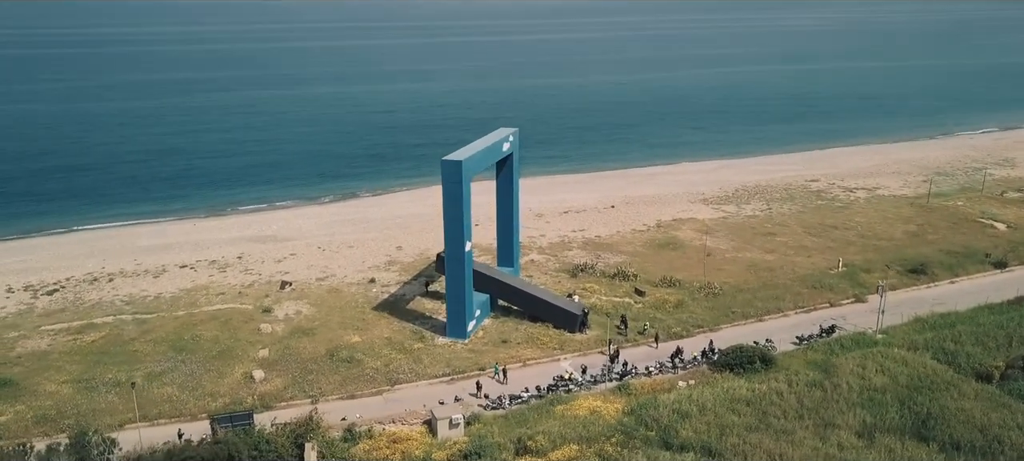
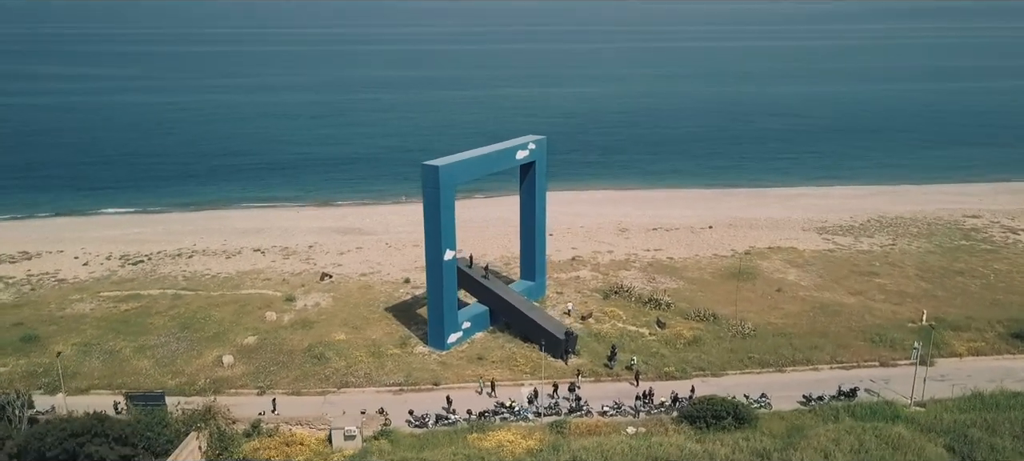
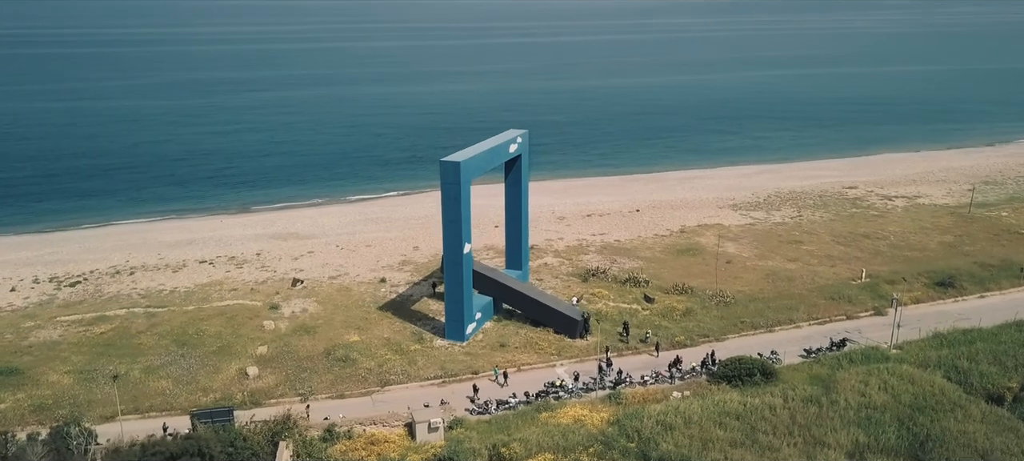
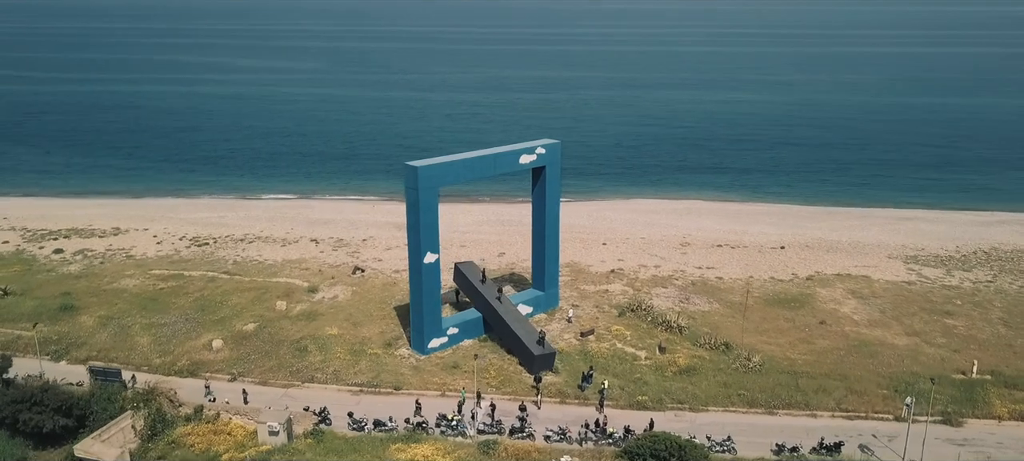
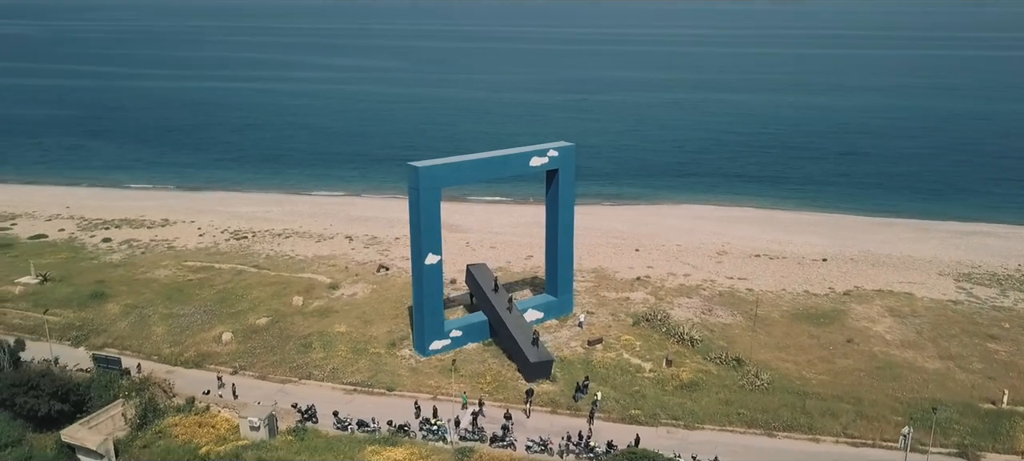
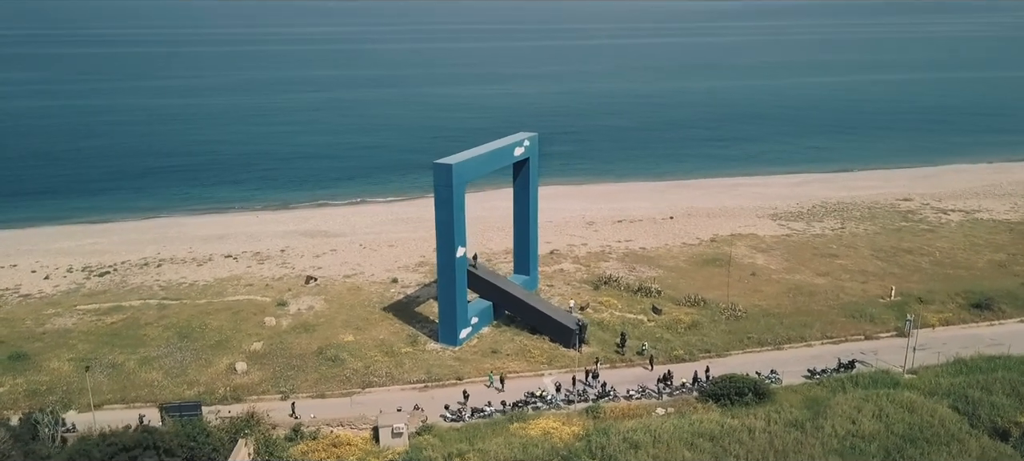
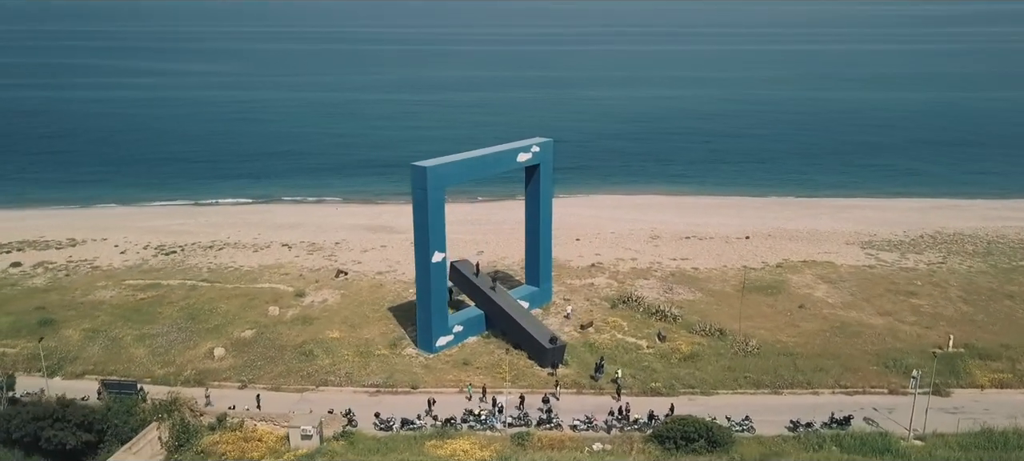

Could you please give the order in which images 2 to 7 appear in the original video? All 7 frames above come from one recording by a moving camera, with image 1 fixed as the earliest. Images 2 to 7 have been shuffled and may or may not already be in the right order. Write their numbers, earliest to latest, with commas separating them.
3, 6, 2, 7, 4, 5
